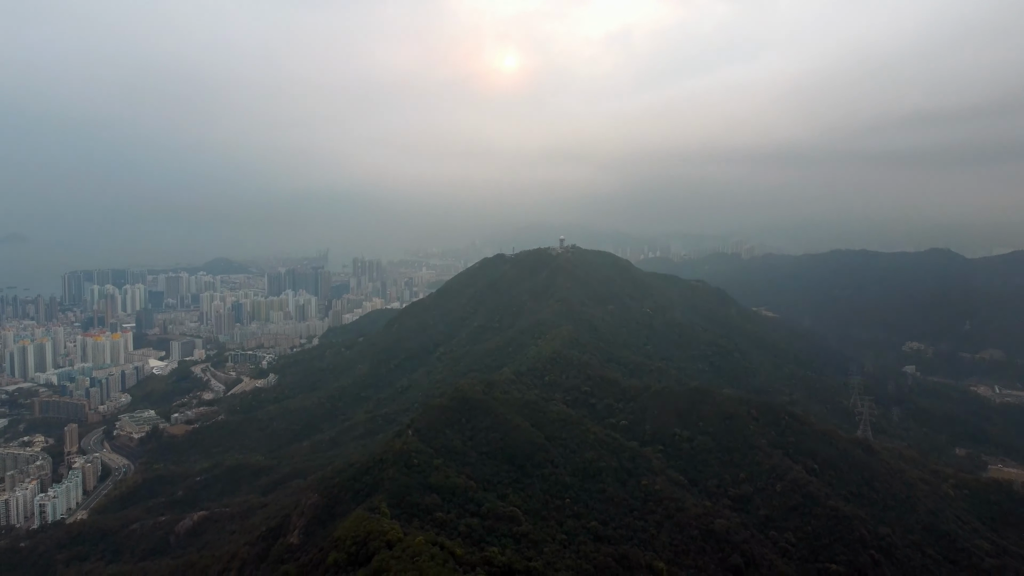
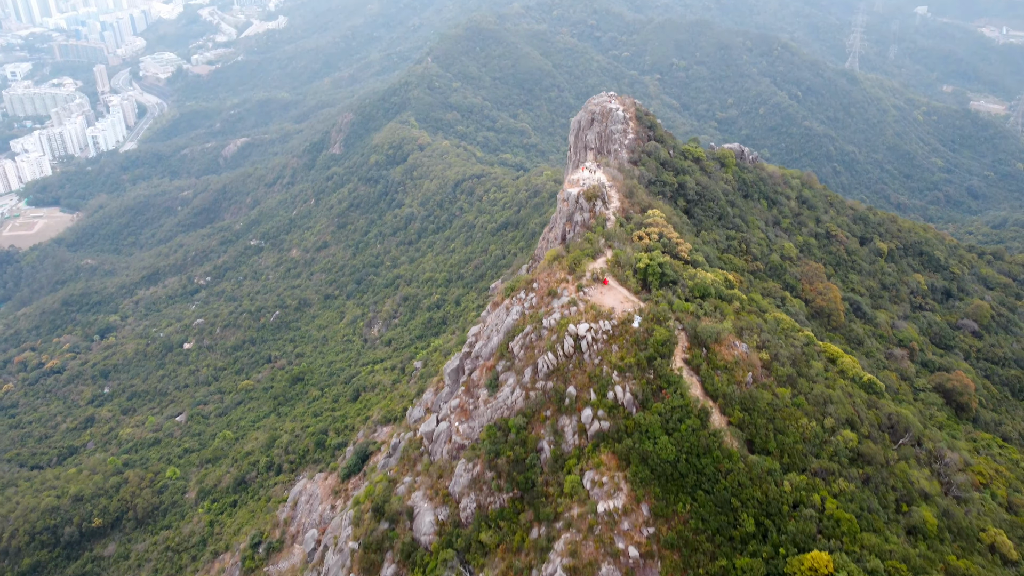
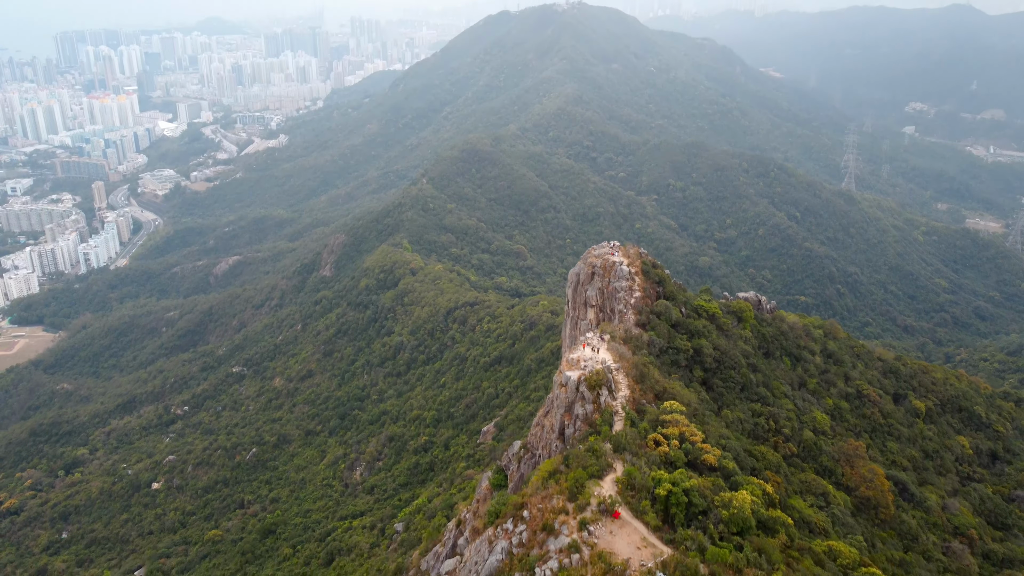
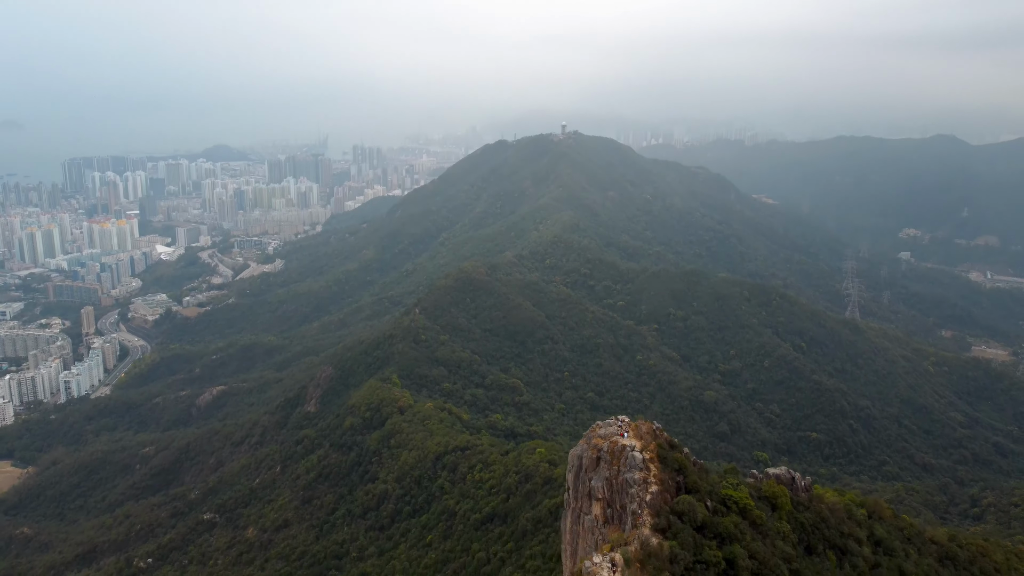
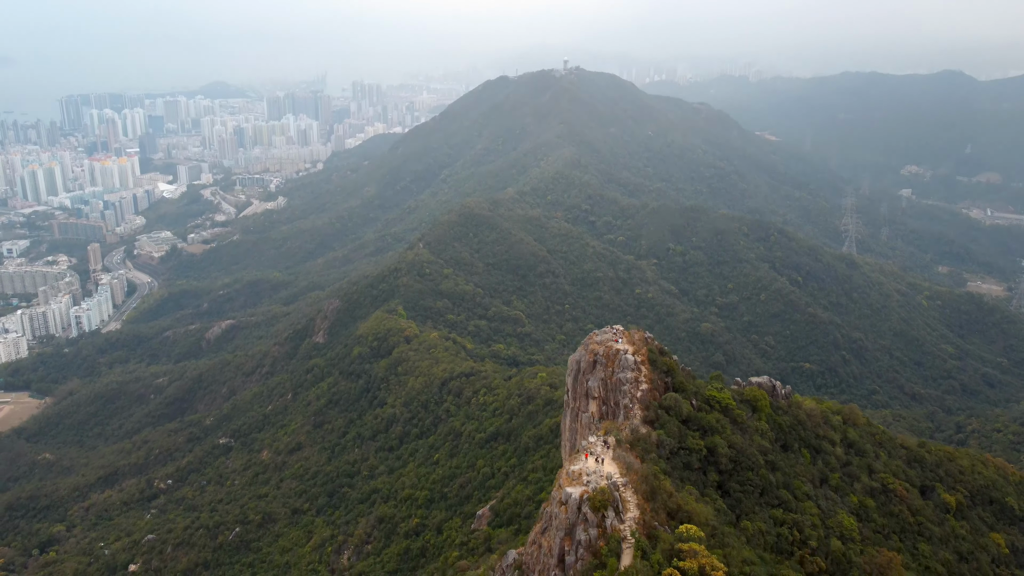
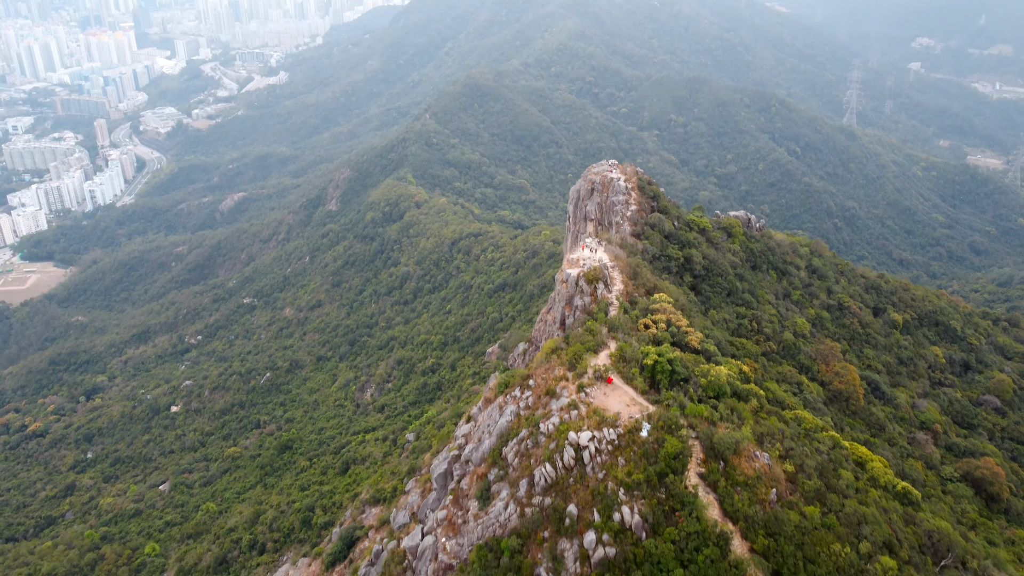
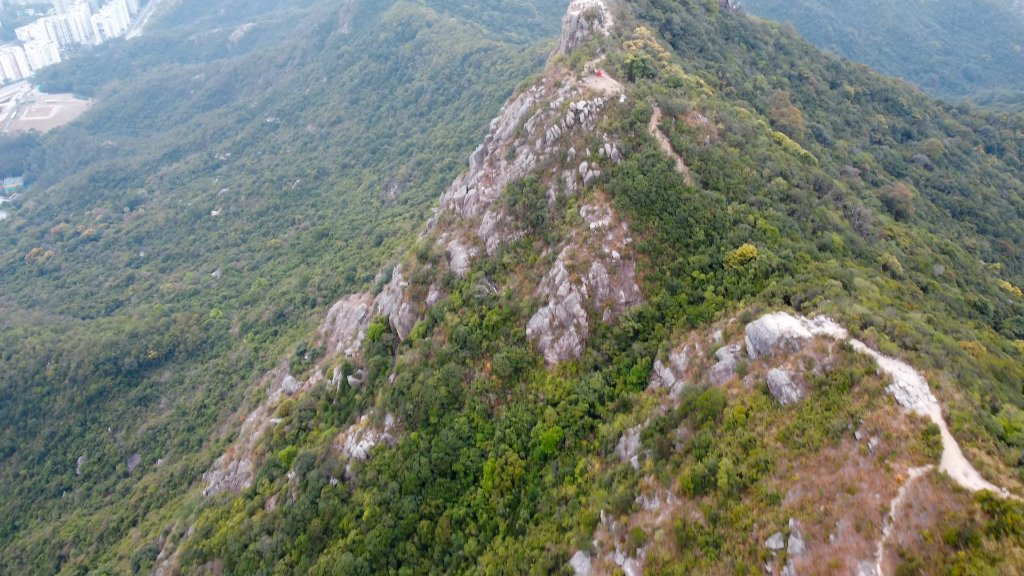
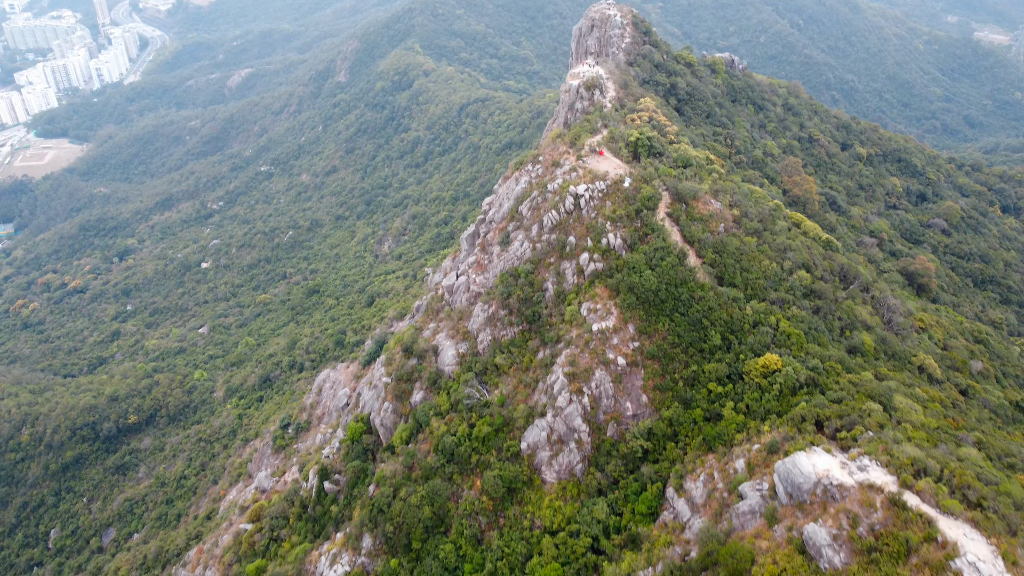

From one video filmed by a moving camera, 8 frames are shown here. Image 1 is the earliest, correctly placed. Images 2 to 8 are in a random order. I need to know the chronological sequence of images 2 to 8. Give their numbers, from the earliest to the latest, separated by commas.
4, 5, 3, 6, 2, 8, 7
